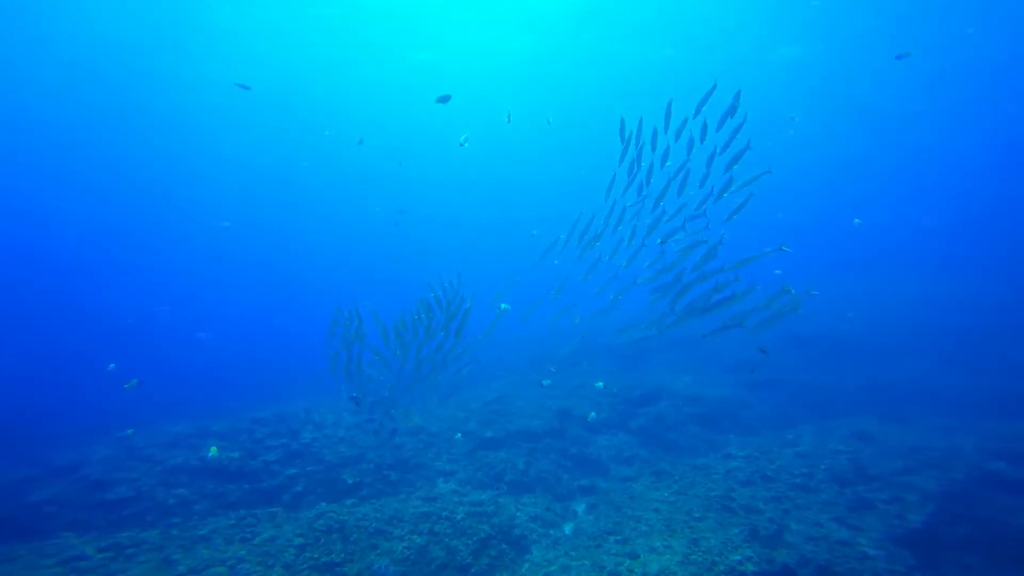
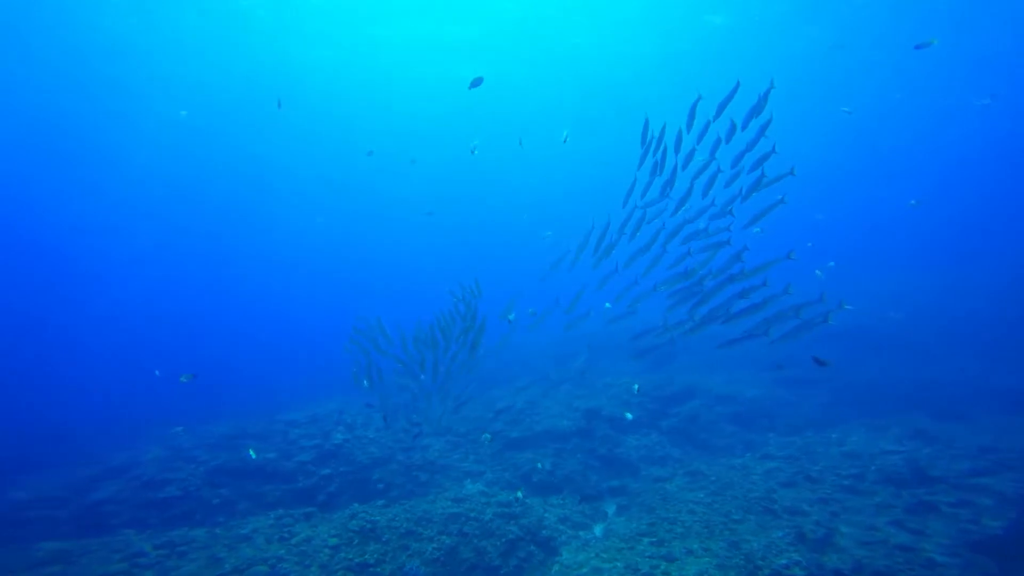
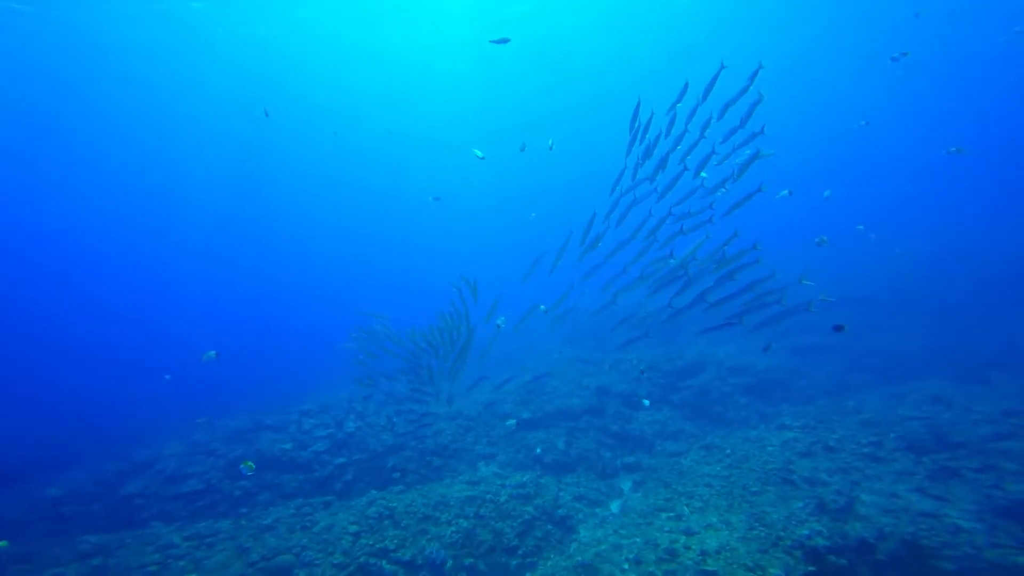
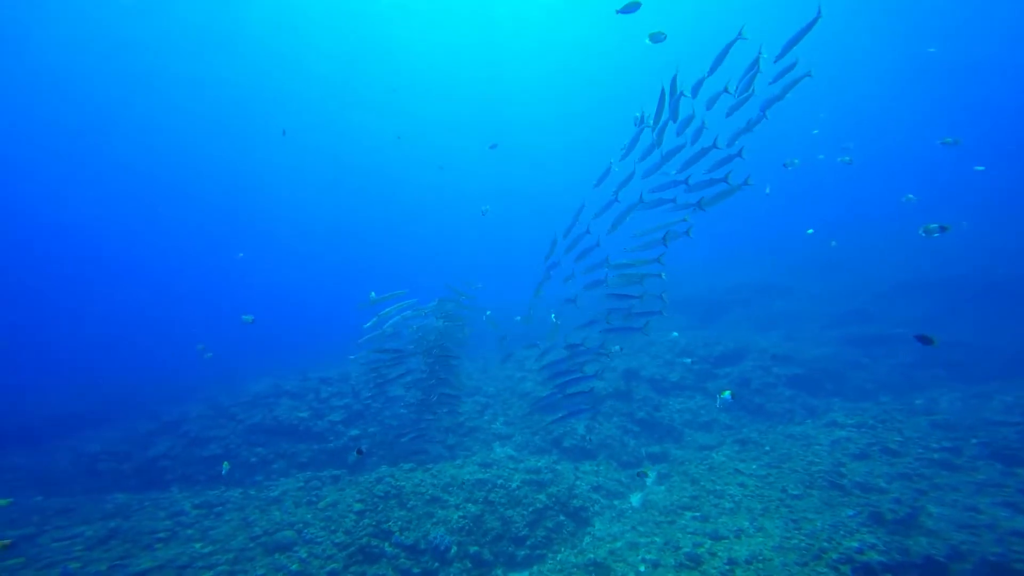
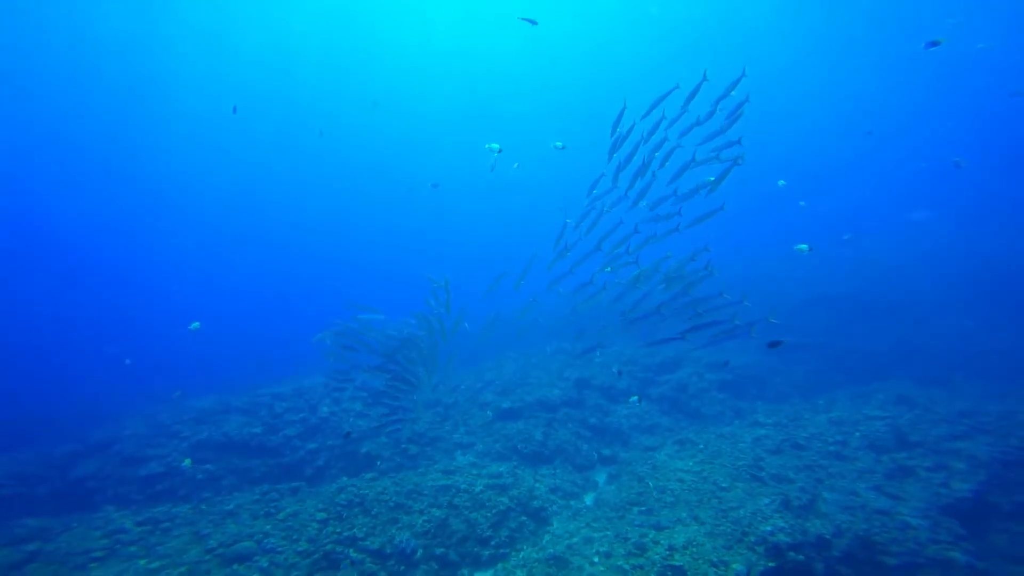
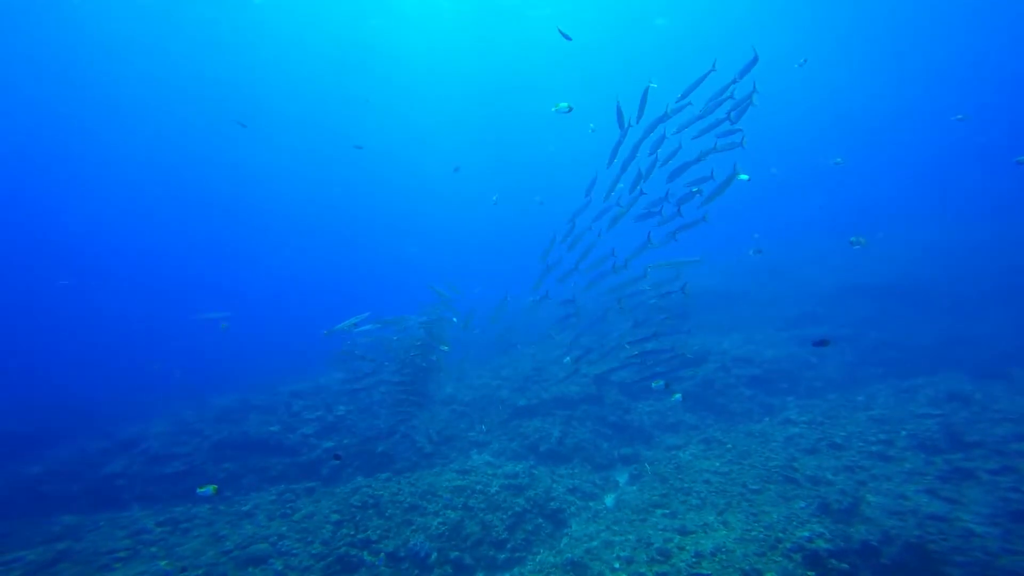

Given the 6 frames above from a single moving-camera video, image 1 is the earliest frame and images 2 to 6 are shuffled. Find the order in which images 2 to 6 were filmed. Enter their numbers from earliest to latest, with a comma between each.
2, 3, 5, 6, 4
